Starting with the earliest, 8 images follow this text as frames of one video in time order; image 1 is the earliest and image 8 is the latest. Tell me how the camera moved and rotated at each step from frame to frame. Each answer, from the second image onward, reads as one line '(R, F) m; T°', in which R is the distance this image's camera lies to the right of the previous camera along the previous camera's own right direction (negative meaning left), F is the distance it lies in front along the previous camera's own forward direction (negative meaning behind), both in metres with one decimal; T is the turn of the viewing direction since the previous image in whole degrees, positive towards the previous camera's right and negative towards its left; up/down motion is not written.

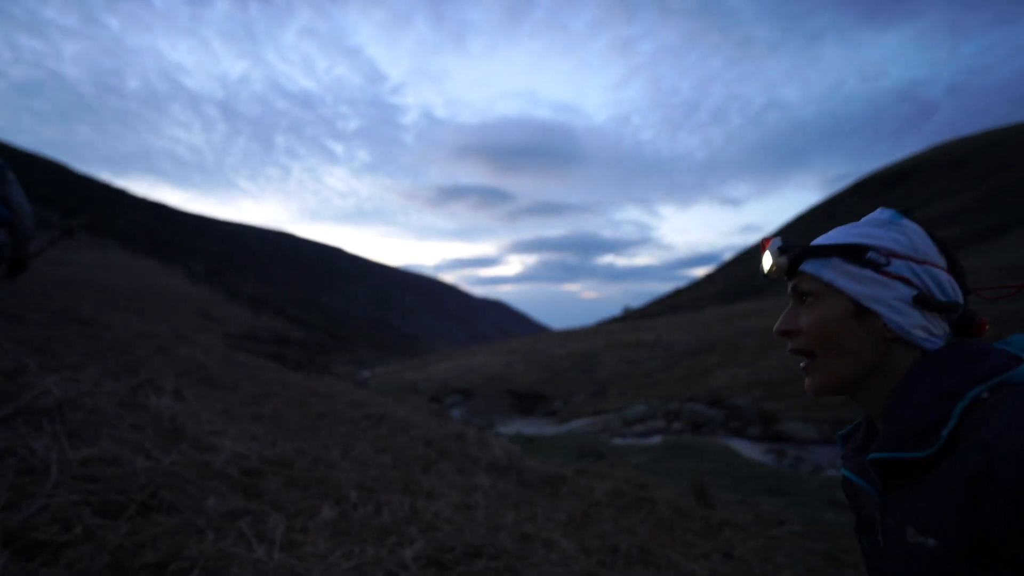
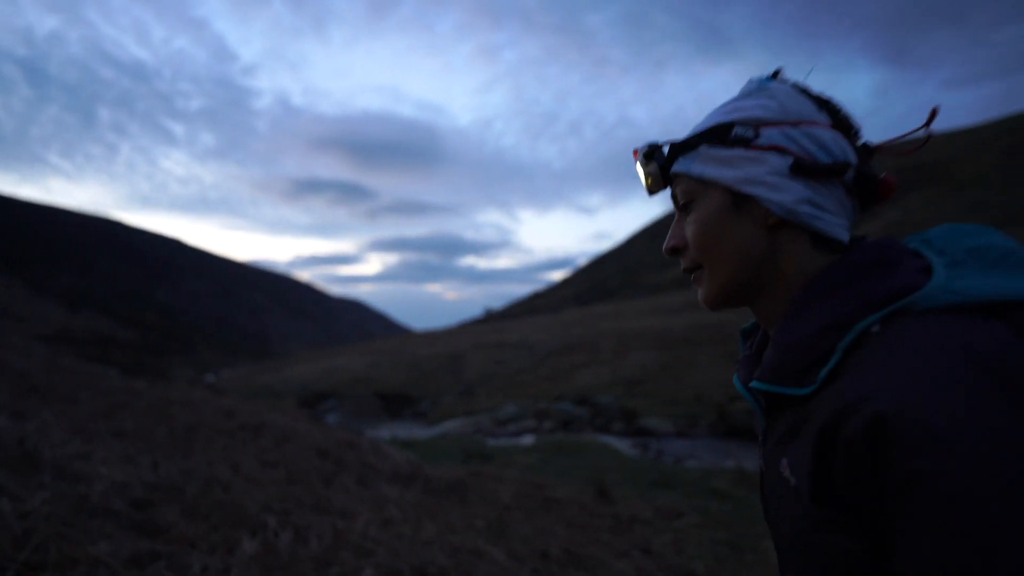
(-0.3, +0.3) m; +11°
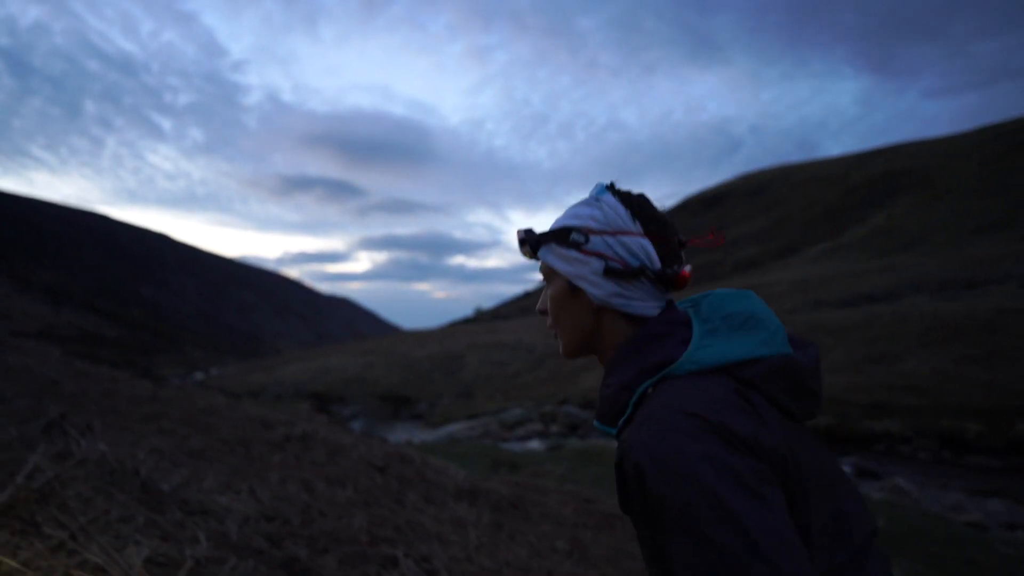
(-0.5, +0.1) m; +1°
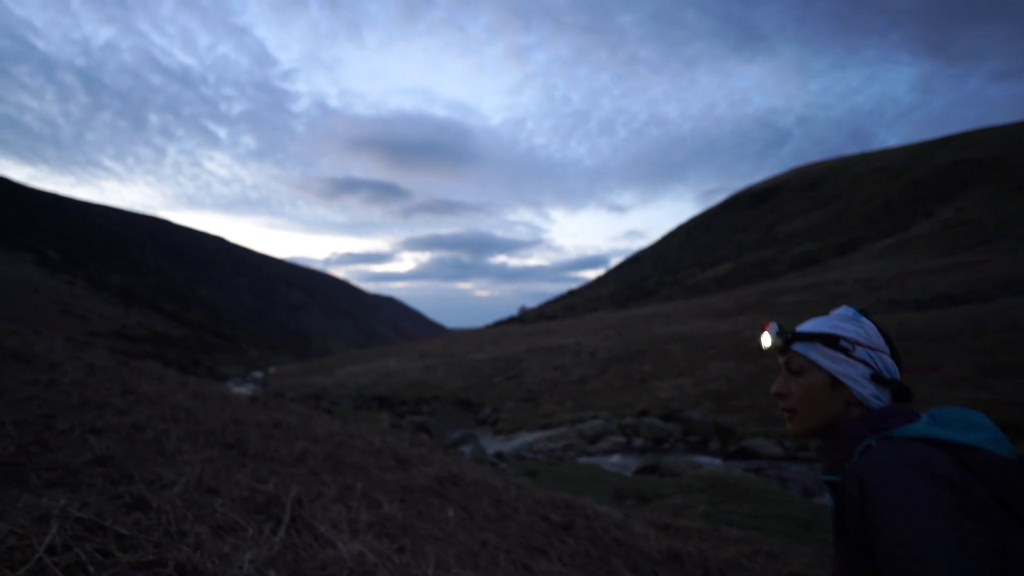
(-0.9, +0.4) m; -4°
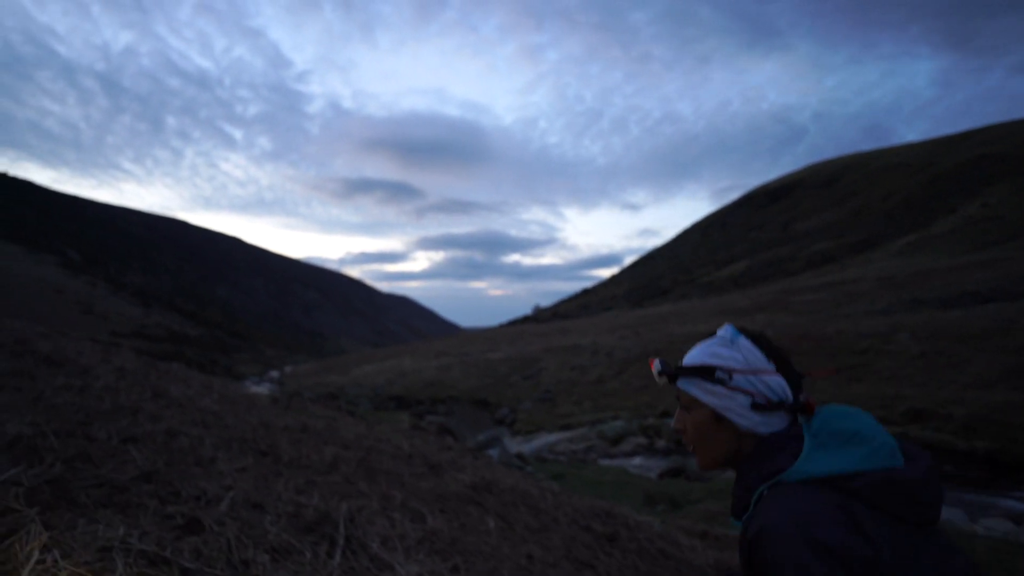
(-0.2, +0.1) m; -1°
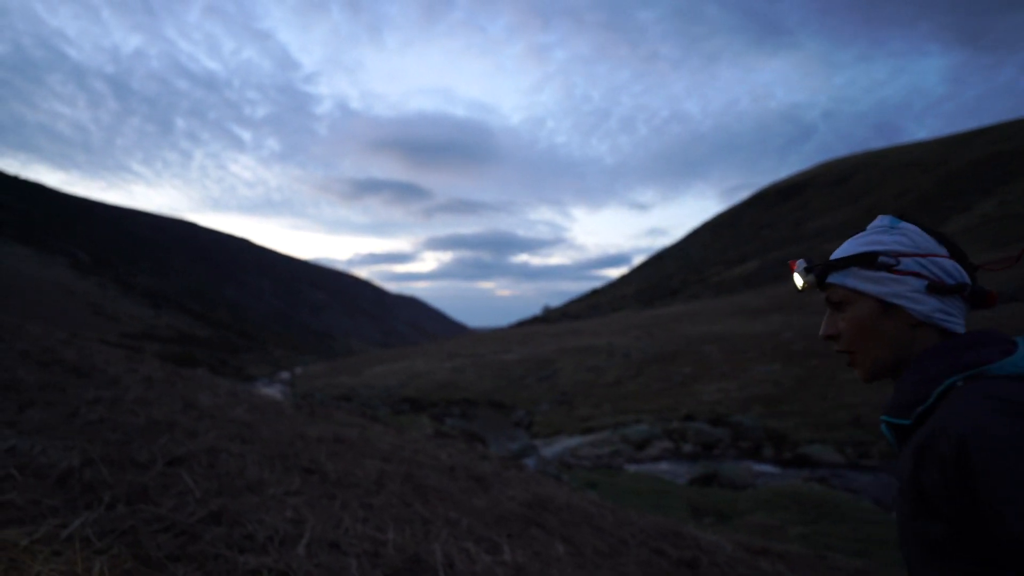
(-0.3, +0.3) m; -1°
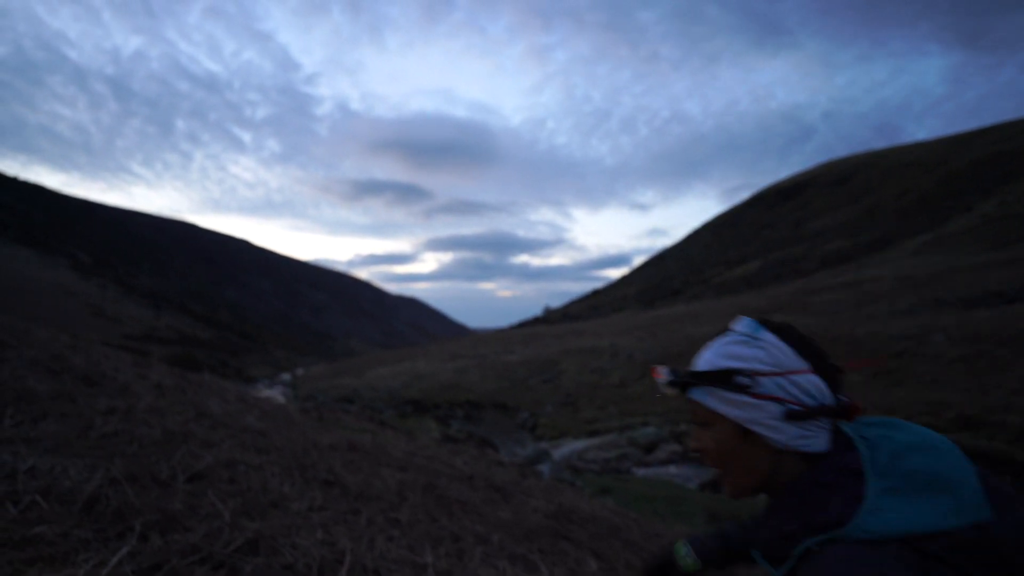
(-0.2, +0.1) m; 0°
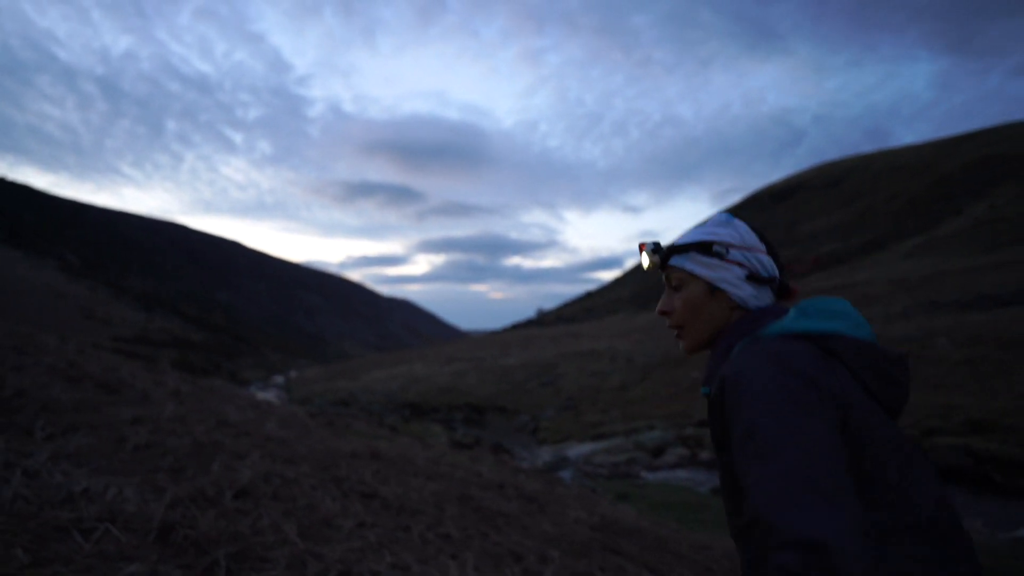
(-0.3, +0.2) m; +1°
